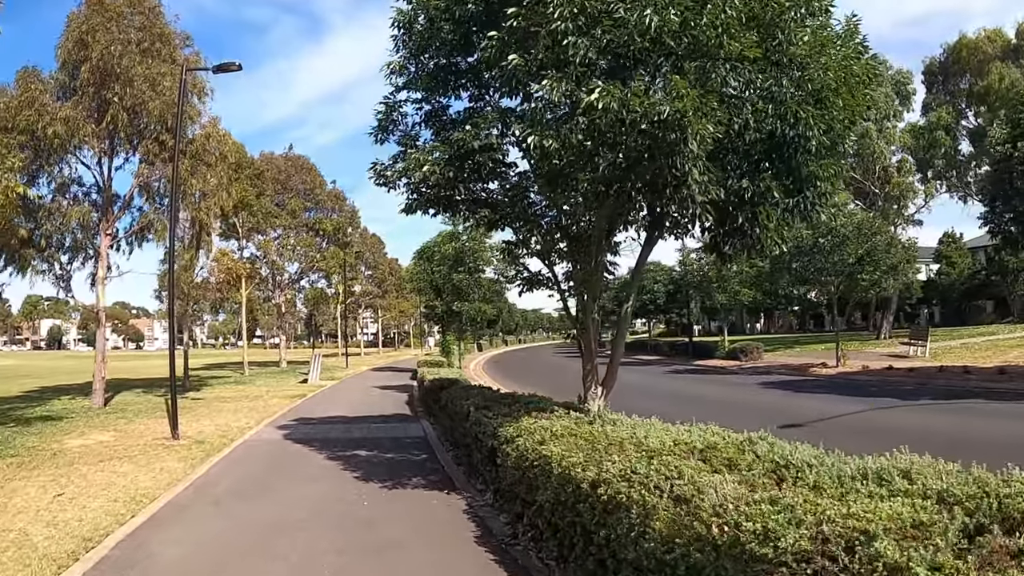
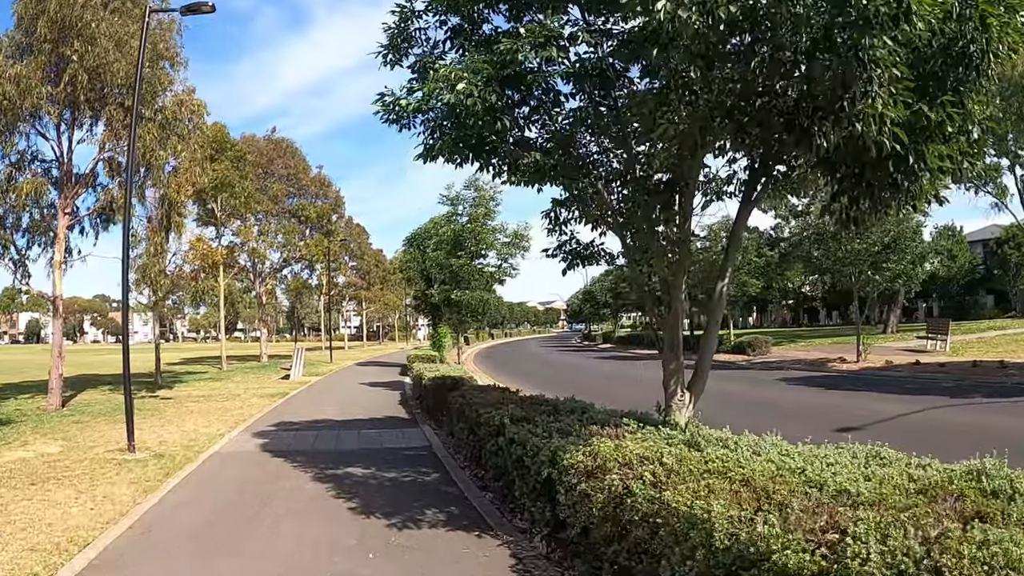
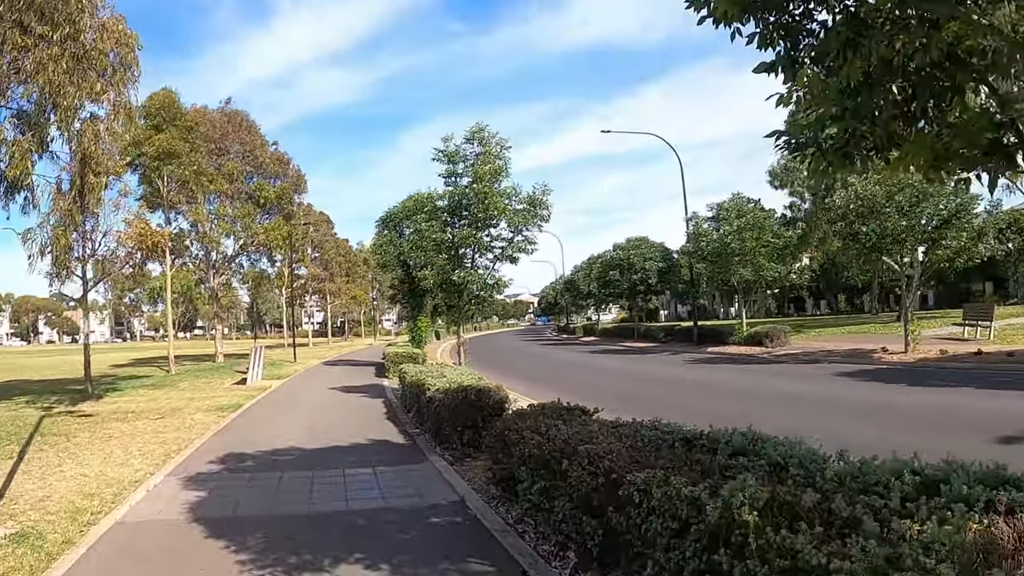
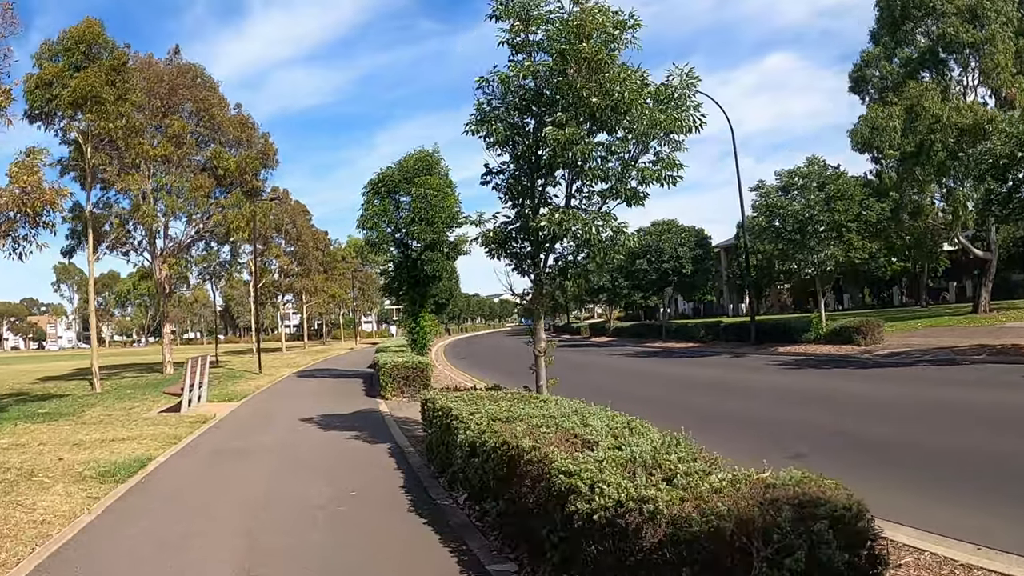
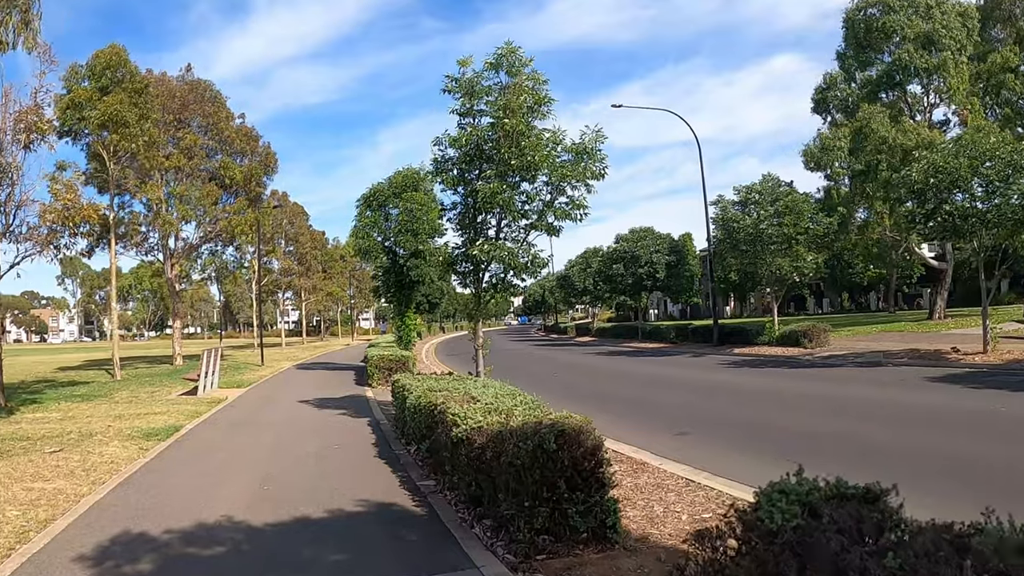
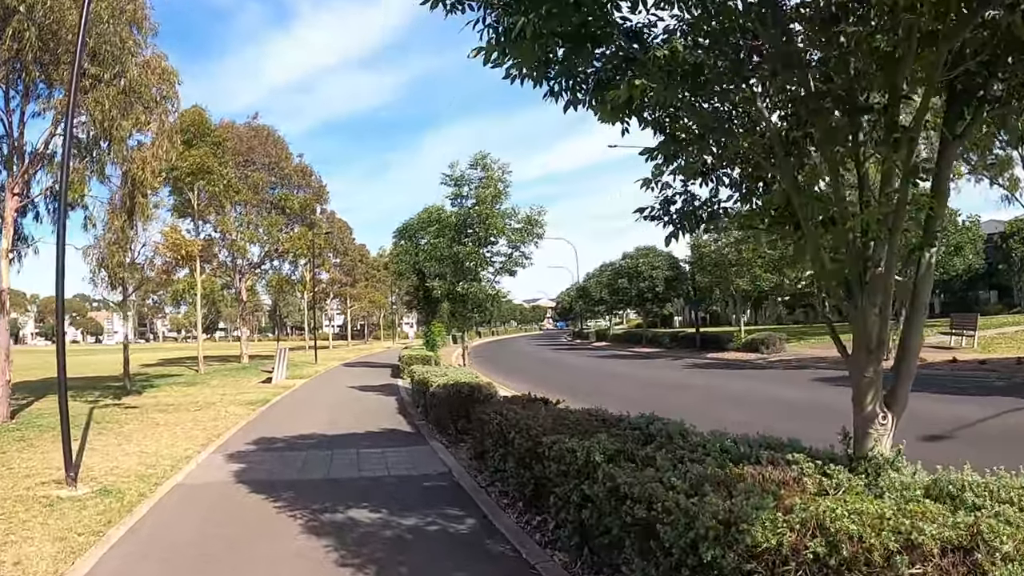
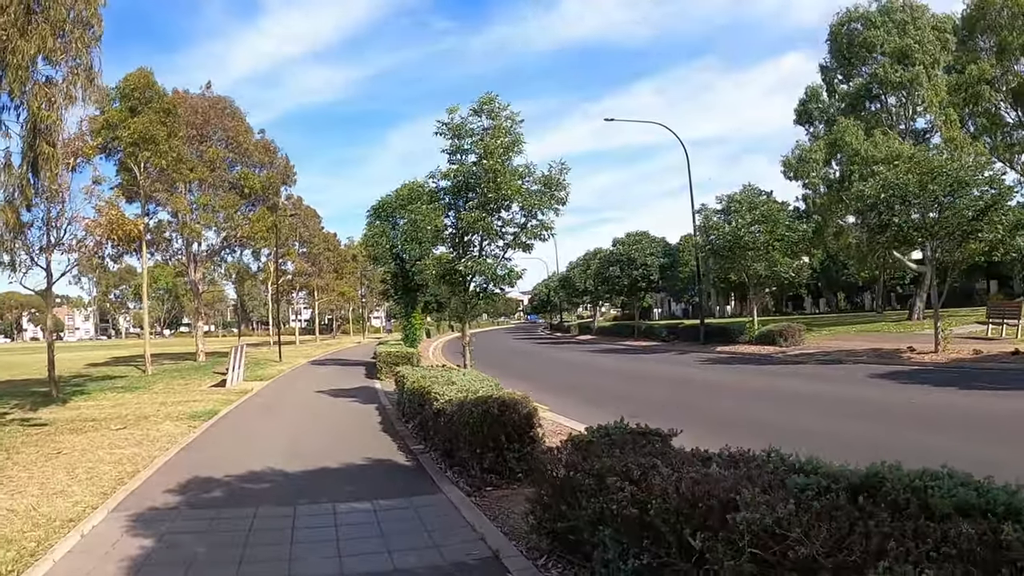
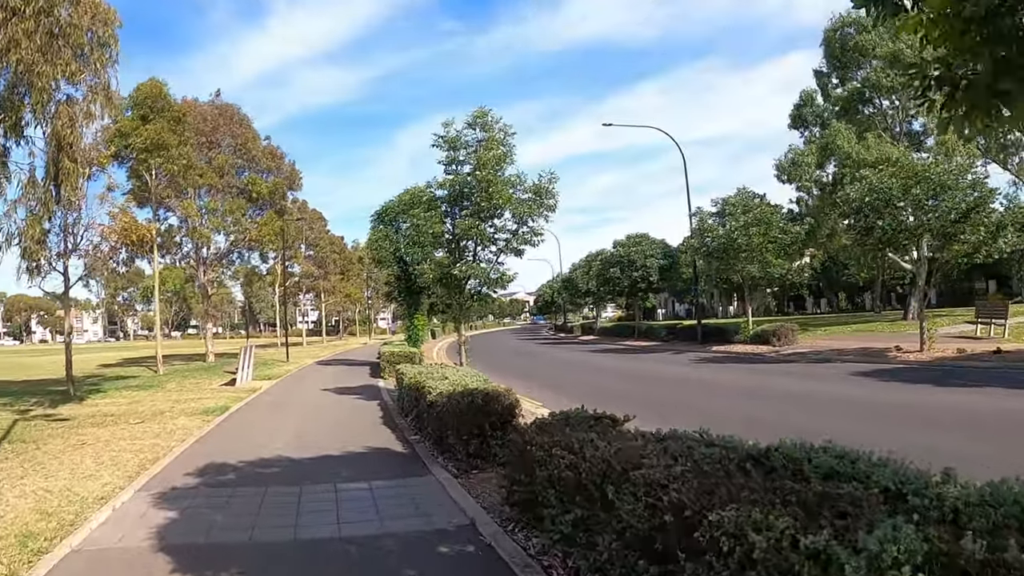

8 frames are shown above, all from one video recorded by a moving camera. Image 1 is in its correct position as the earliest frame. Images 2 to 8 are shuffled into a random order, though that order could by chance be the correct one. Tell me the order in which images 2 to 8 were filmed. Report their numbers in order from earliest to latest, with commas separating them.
2, 6, 3, 8, 7, 5, 4
